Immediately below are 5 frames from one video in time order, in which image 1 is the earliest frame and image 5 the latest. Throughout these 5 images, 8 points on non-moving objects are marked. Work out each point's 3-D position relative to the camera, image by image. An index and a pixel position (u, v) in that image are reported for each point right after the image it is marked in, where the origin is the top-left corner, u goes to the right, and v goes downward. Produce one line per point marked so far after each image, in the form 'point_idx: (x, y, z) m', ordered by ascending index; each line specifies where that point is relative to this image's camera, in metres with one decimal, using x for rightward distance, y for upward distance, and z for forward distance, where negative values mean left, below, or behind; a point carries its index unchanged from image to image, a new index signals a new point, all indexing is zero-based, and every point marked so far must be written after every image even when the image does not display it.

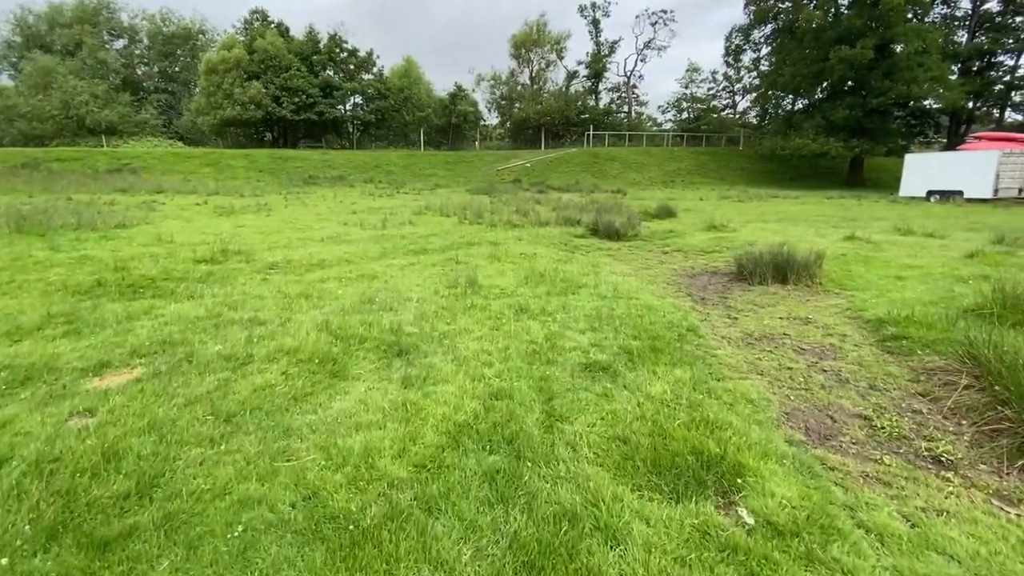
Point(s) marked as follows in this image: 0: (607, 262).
0: (+1.8, +0.5, +9.3) m
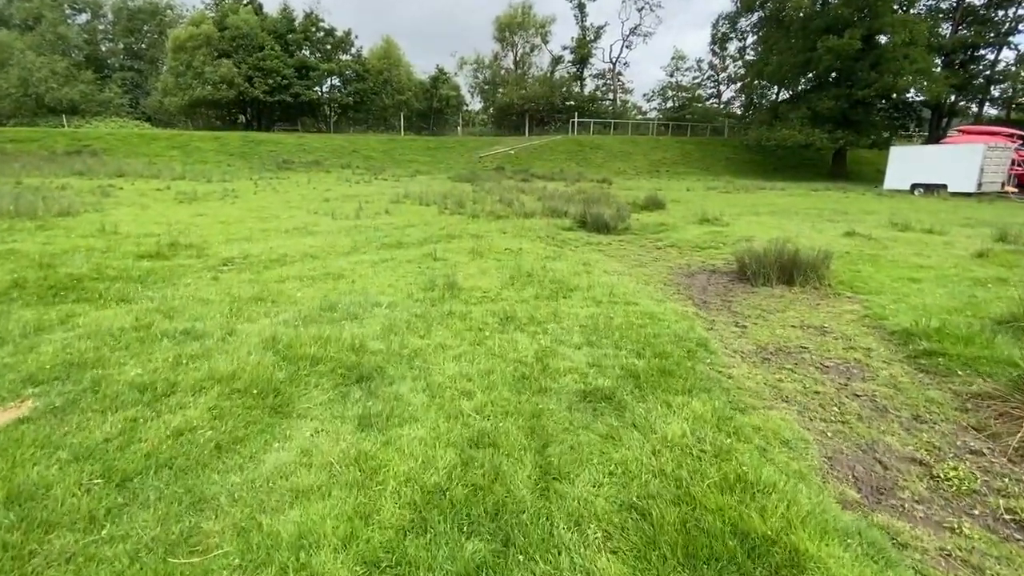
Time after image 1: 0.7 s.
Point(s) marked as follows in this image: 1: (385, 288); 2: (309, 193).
0: (+1.5, +0.5, +8.6) m
1: (-1.6, 0.0, +6.3) m
2: (-7.4, +3.5, +18.0) m
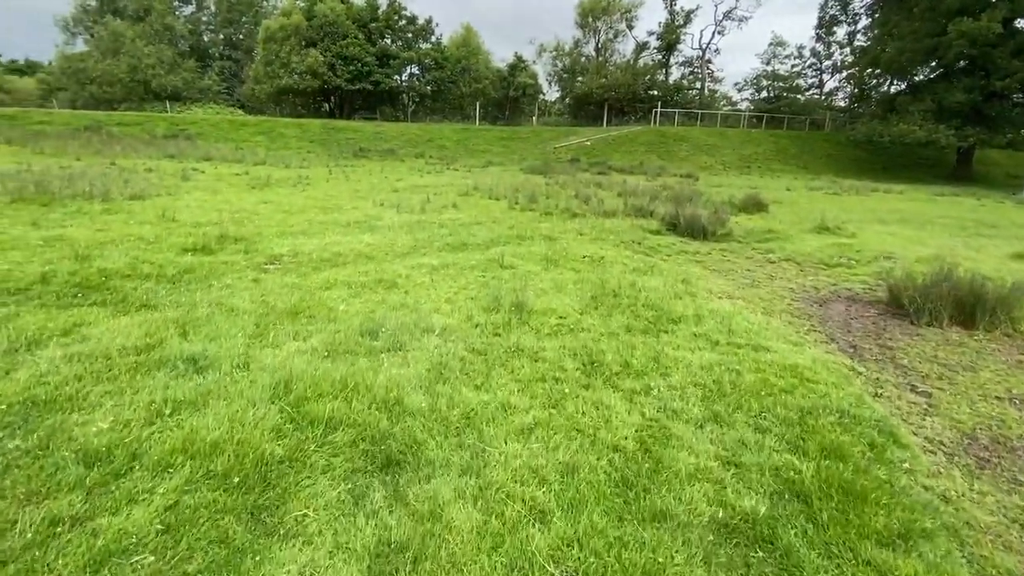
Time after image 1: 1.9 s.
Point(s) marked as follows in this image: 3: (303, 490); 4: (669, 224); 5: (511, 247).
0: (+2.7, +0.2, +7.0) m
1: (-0.7, -0.2, +5.2) m
2: (-4.7, +3.8, +17.5) m
3: (-1.0, -0.9, +2.4) m
4: (+3.5, +1.4, +11.1) m
5: (0.0, +0.7, +8.3) m
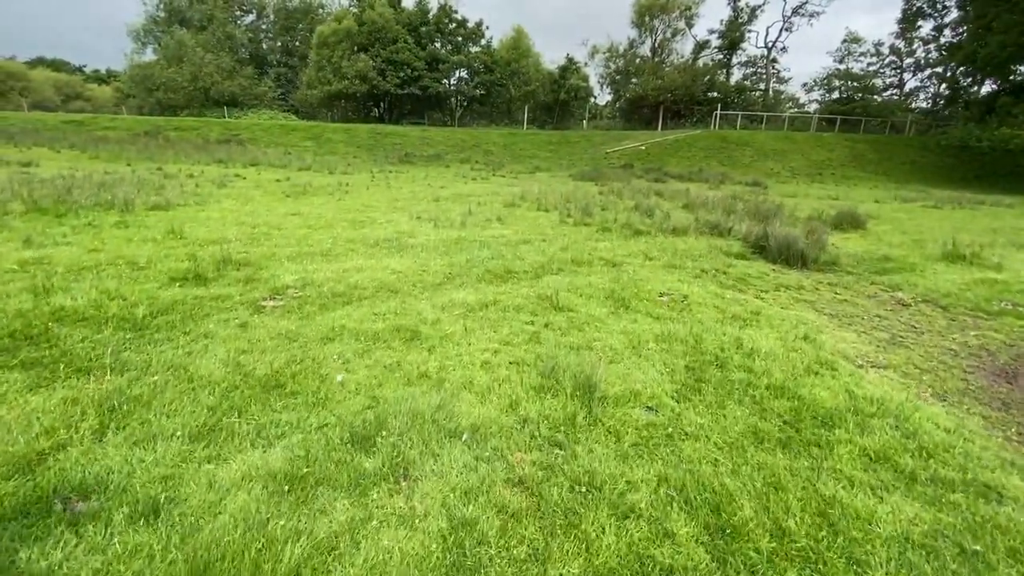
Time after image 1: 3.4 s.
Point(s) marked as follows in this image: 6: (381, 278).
0: (+3.3, -0.4, +5.3) m
1: (-0.3, -0.7, +3.7) m
2: (-3.0, +3.3, +16.4) m
3: (-0.8, -1.4, +0.9) m
4: (+4.5, +0.8, +9.2) m
5: (+0.8, +0.2, +6.8) m
6: (-1.6, +0.1, +6.1) m
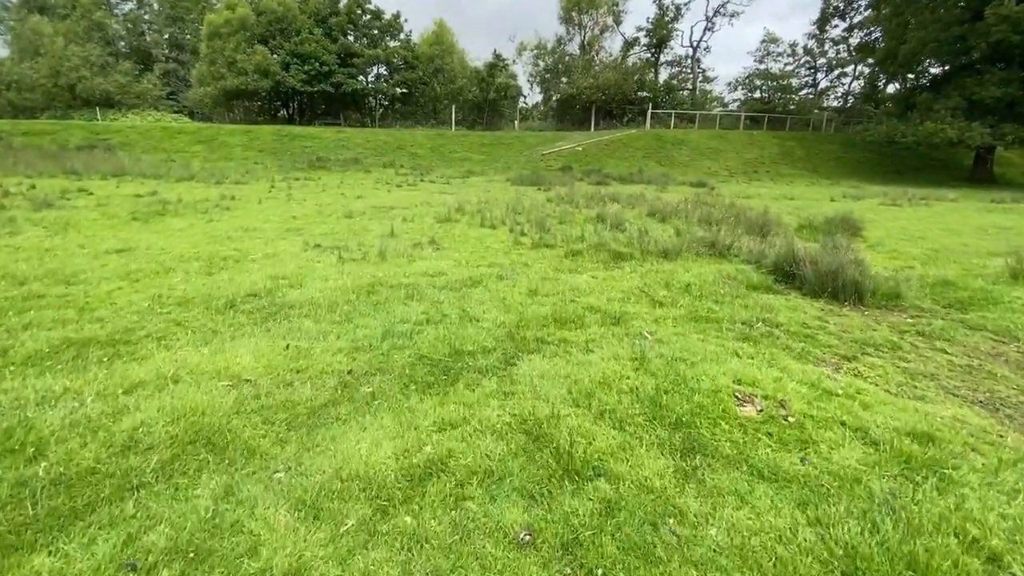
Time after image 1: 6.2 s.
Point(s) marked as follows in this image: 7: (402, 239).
0: (+3.1, -1.0, +2.8) m
1: (-0.2, -1.4, +0.8) m
2: (-4.8, +2.2, +13.0) m
3: (-0.3, -2.2, -2.0) m
4: (+3.7, +0.2, +6.9) m
5: (+0.4, -0.6, +4.0) m
6: (-1.9, -0.7, +3.1) m
7: (-1.9, +0.8, +8.5) m
